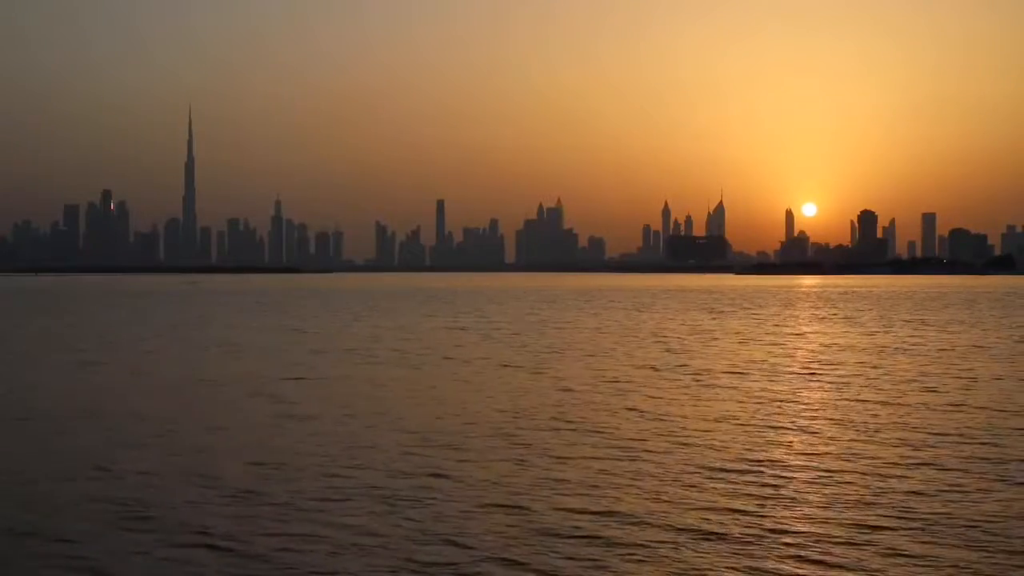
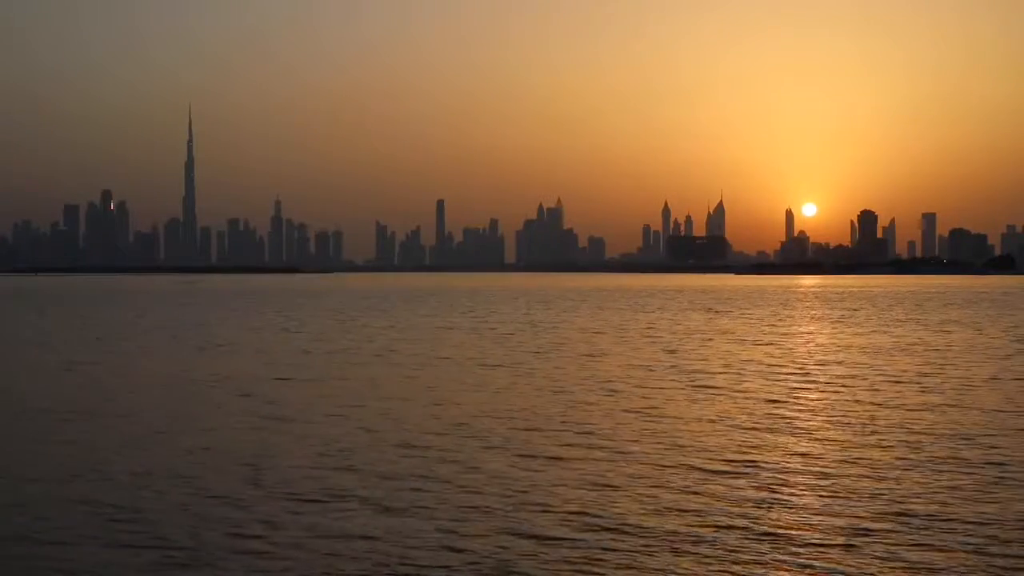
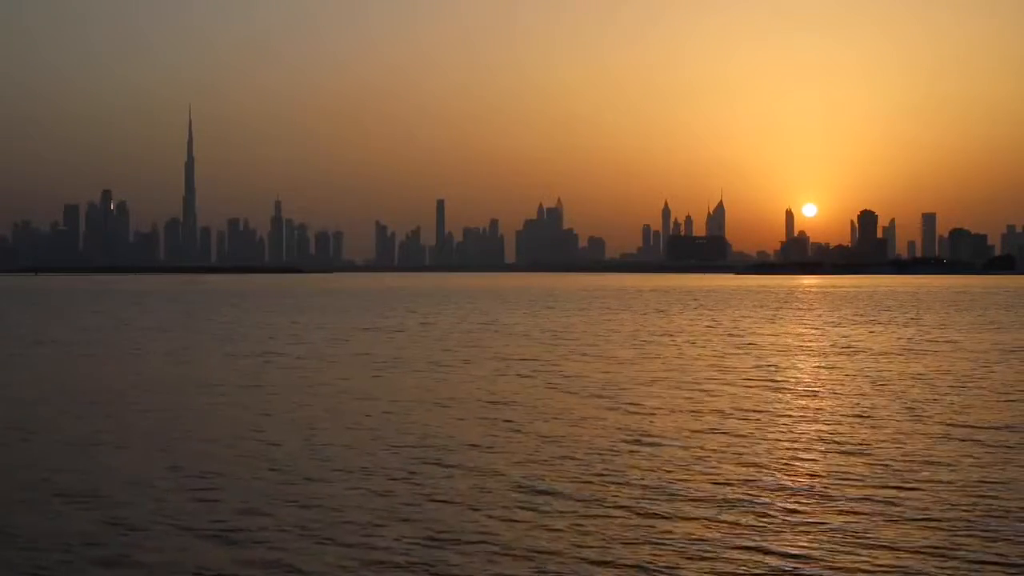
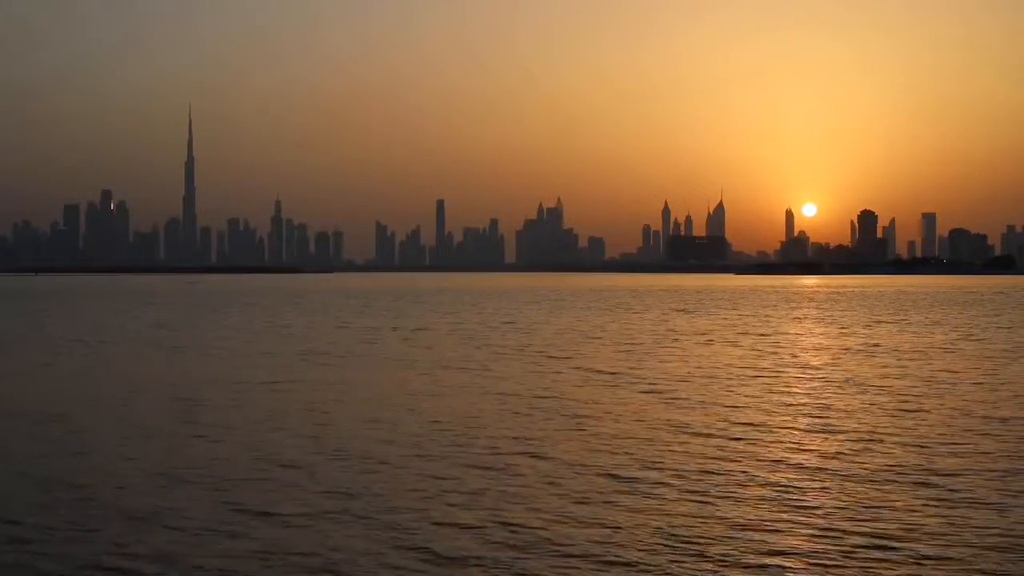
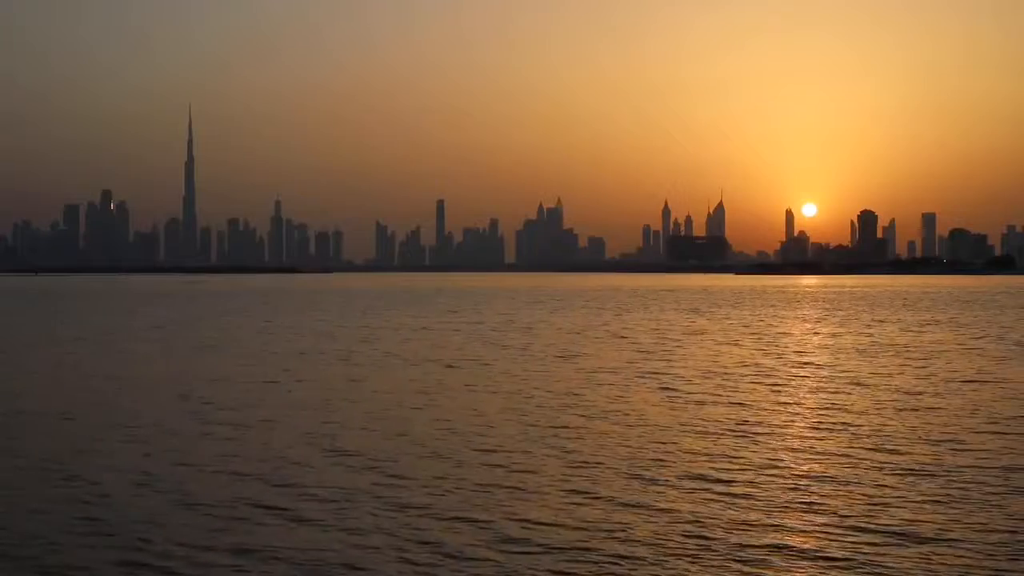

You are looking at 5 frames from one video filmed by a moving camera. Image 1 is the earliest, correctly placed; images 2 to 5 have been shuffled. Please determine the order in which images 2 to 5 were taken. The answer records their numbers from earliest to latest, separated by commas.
2, 5, 4, 3
